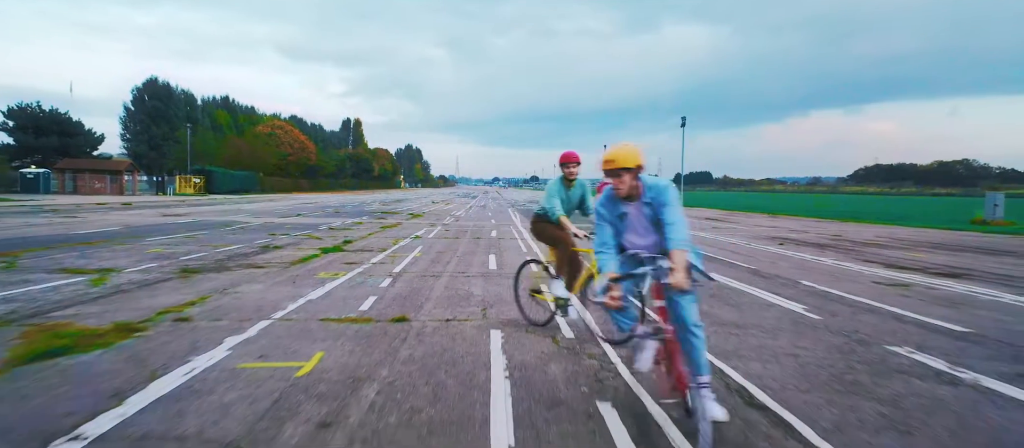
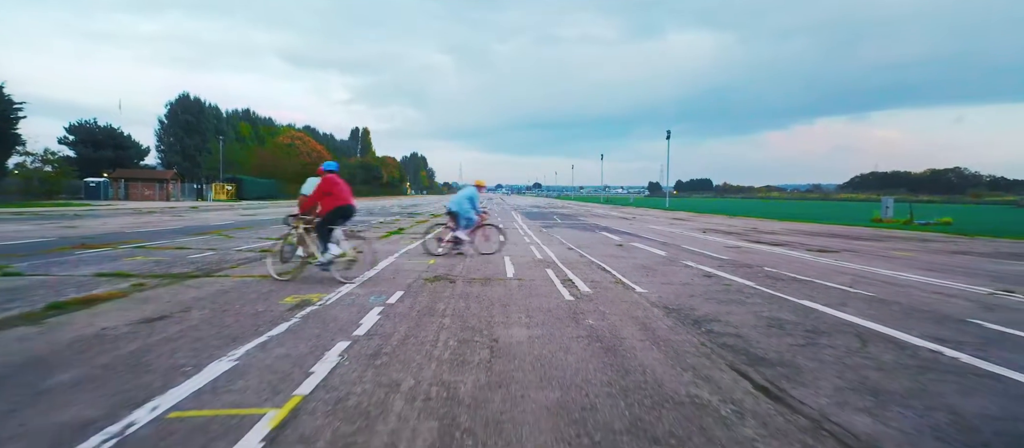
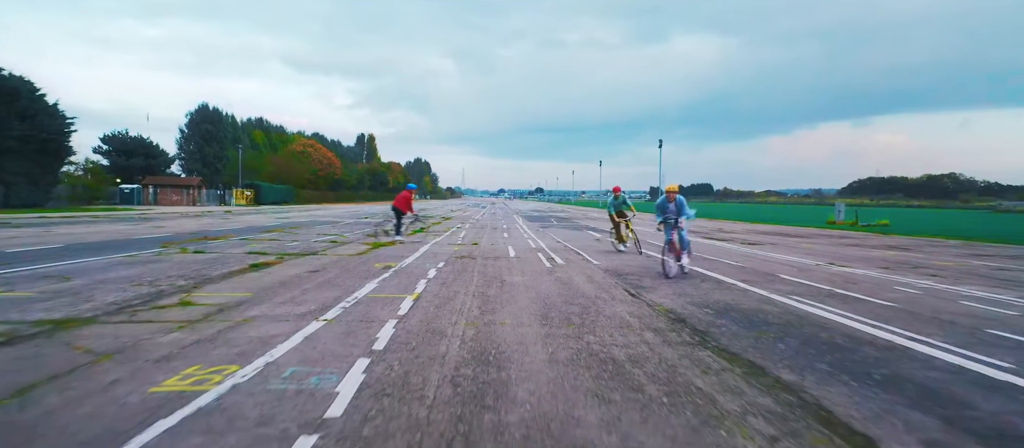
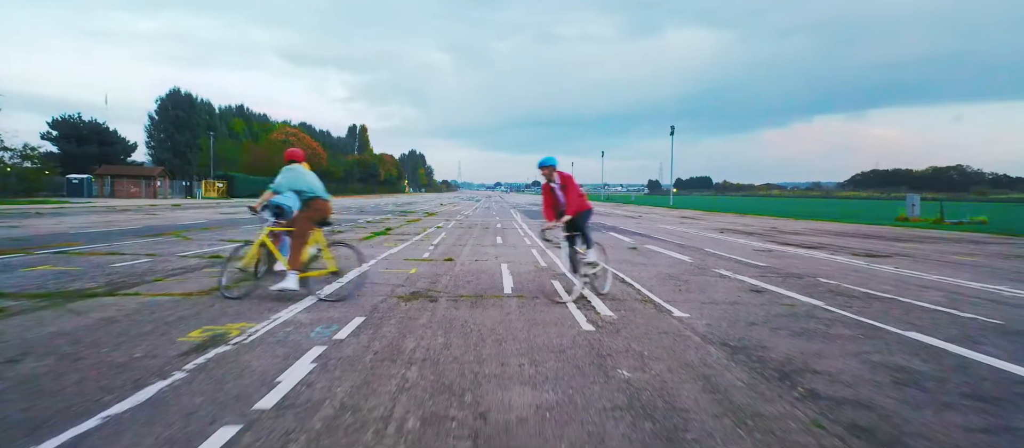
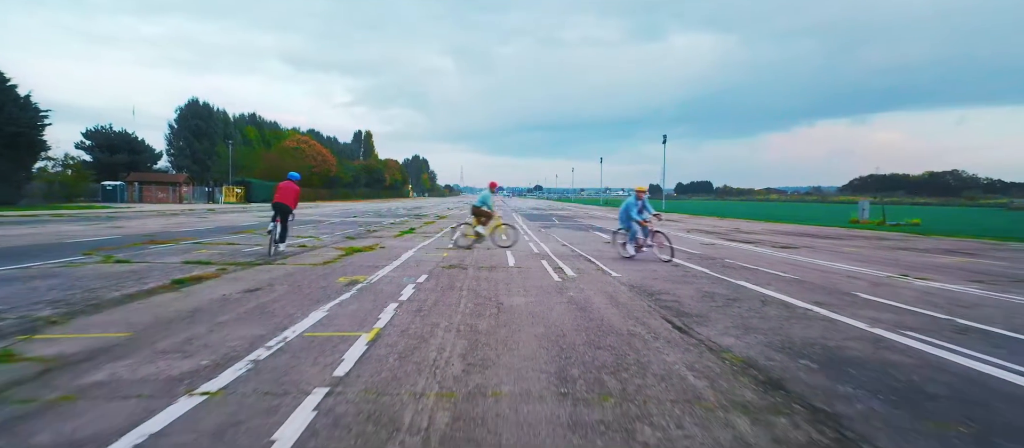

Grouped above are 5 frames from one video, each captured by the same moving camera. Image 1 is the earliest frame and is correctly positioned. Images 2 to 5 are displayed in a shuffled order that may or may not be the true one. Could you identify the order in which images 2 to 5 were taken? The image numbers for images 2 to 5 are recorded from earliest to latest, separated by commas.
4, 2, 5, 3
